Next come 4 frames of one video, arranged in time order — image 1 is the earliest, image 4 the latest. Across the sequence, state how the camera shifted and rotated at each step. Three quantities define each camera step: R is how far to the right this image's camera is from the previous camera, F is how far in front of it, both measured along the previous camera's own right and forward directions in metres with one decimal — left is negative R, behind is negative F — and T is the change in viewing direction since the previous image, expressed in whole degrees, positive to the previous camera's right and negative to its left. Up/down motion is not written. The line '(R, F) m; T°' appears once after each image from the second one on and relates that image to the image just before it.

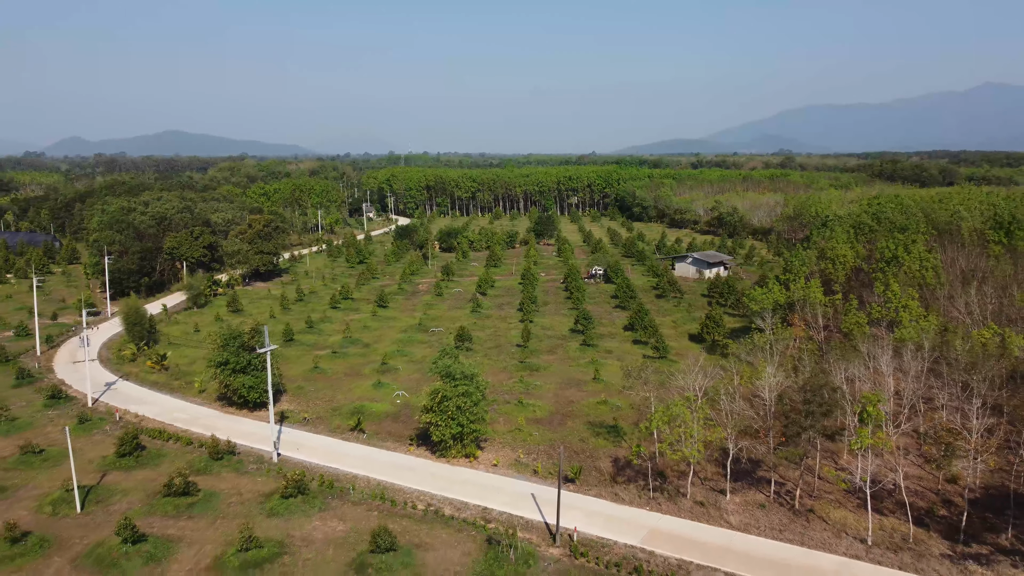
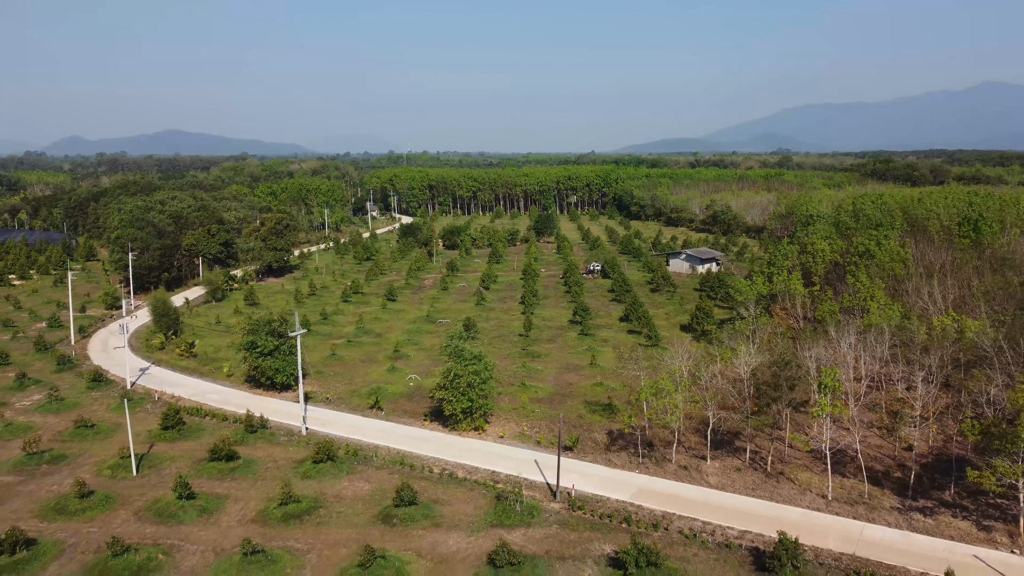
(-0.2, -2.2) m; 0°
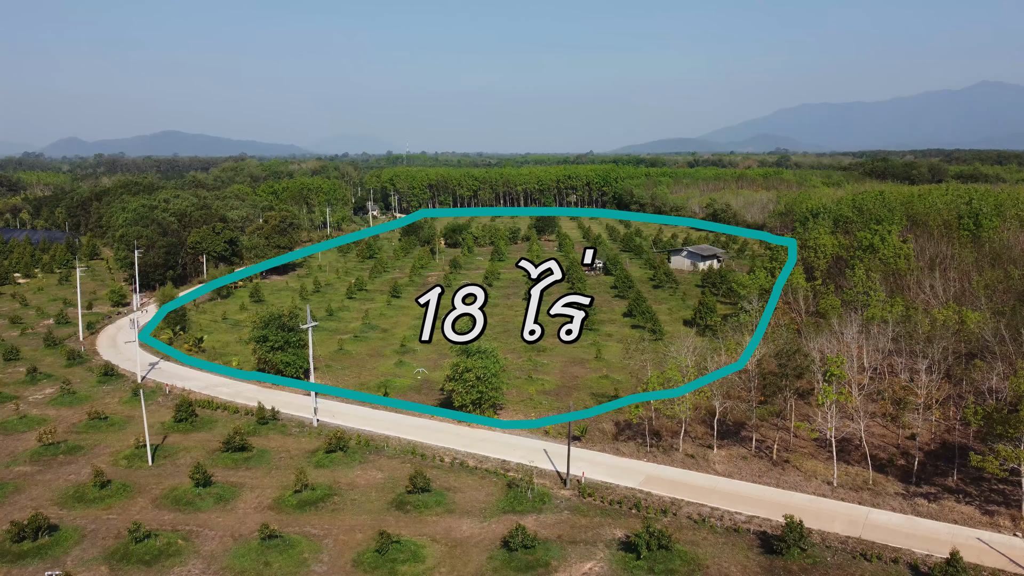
(-0.3, -0.3) m; 0°
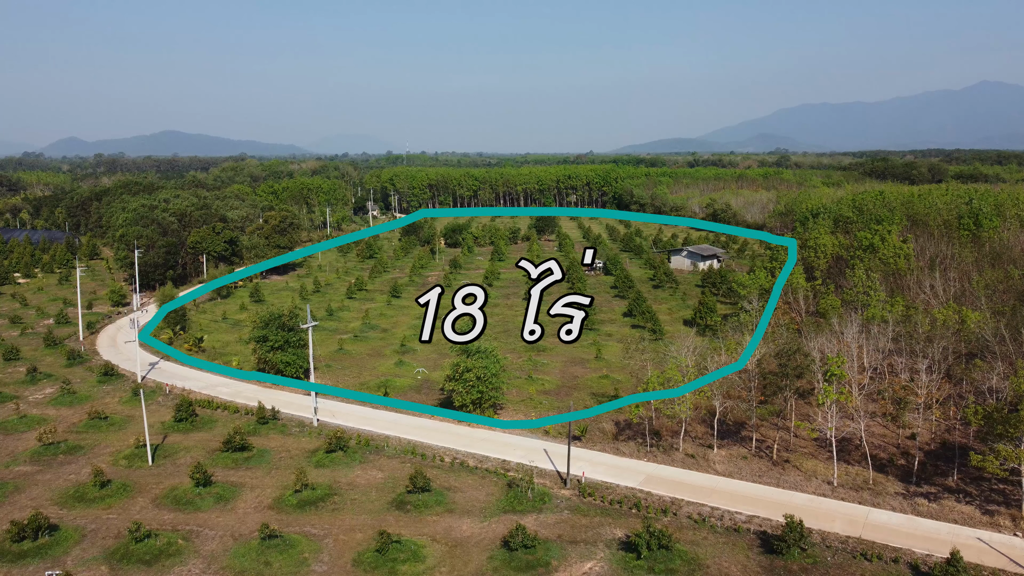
(0.0, 0.0) m; 0°
